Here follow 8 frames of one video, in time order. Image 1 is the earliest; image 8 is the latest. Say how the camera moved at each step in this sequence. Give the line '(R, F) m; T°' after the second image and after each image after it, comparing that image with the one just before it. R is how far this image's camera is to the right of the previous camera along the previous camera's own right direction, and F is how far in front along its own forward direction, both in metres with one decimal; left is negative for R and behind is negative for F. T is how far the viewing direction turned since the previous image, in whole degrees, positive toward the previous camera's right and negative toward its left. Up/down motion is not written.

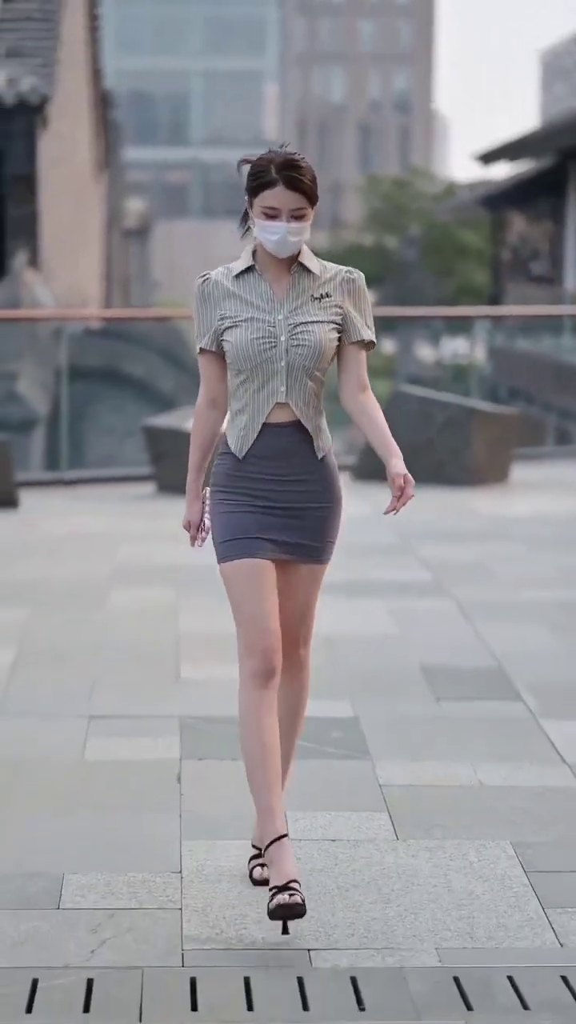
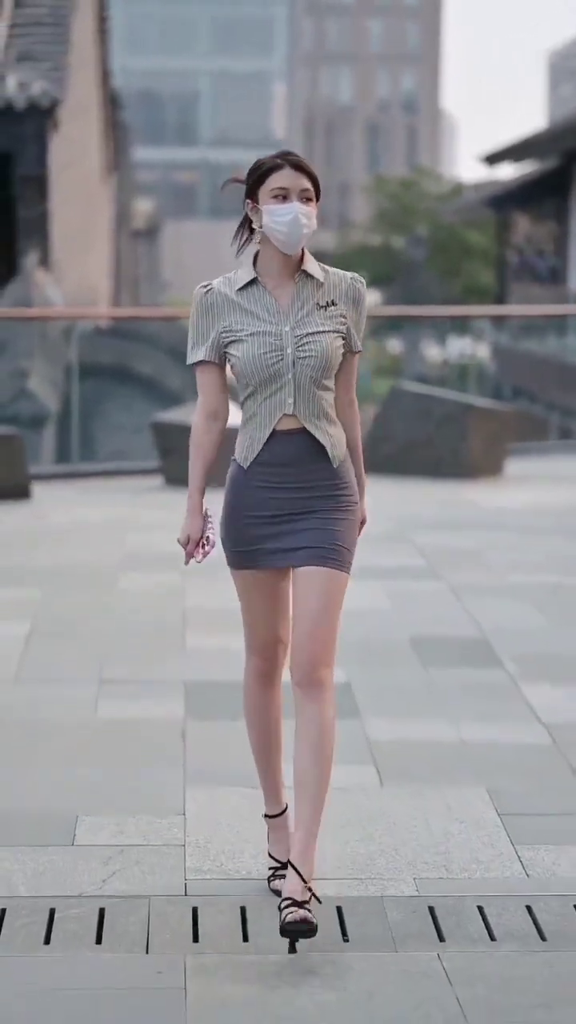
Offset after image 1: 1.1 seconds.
(0.0, -0.4) m; 0°
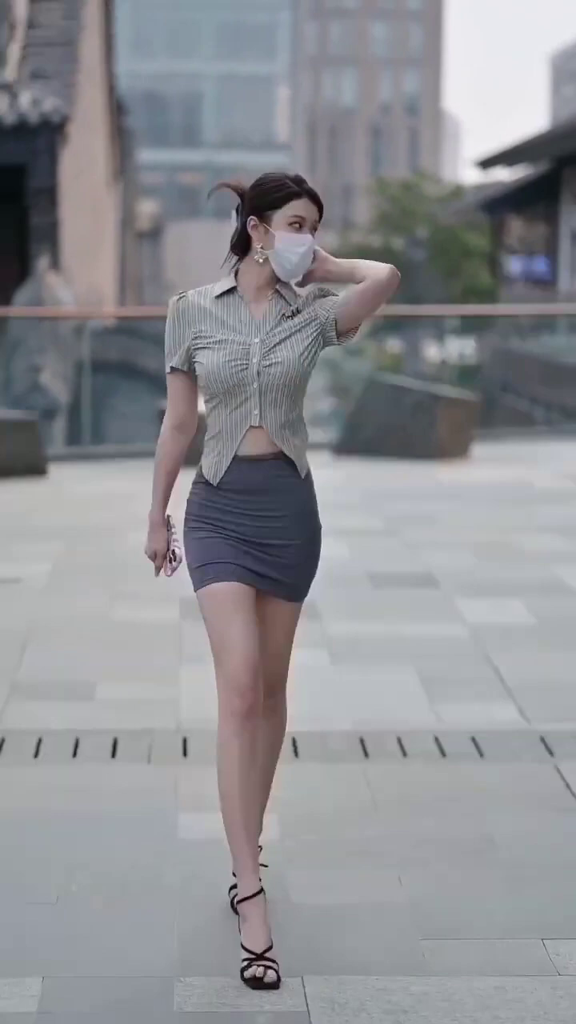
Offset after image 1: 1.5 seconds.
(-0.1, +0.2) m; 0°
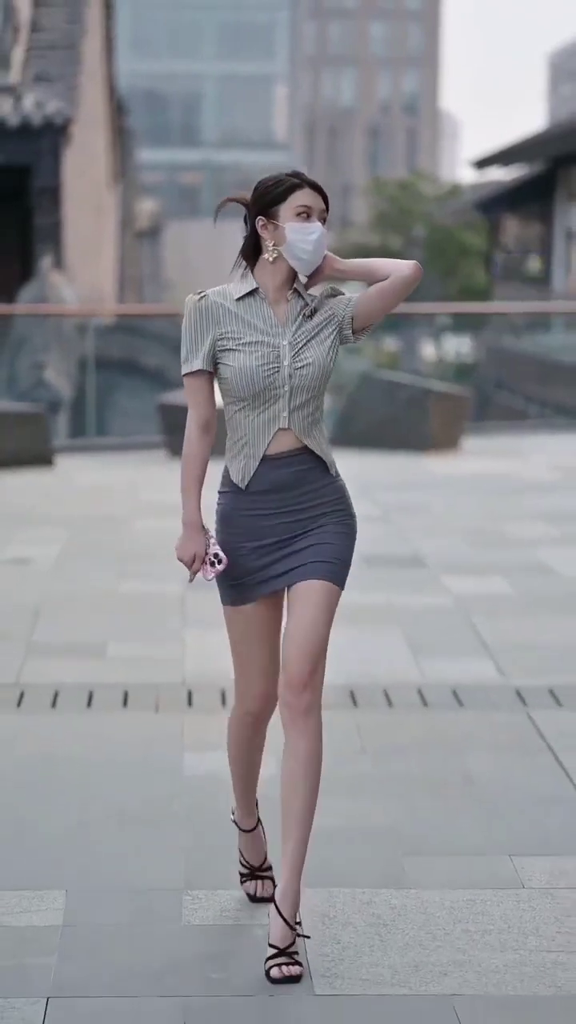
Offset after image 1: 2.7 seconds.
(0.0, -0.5) m; 0°
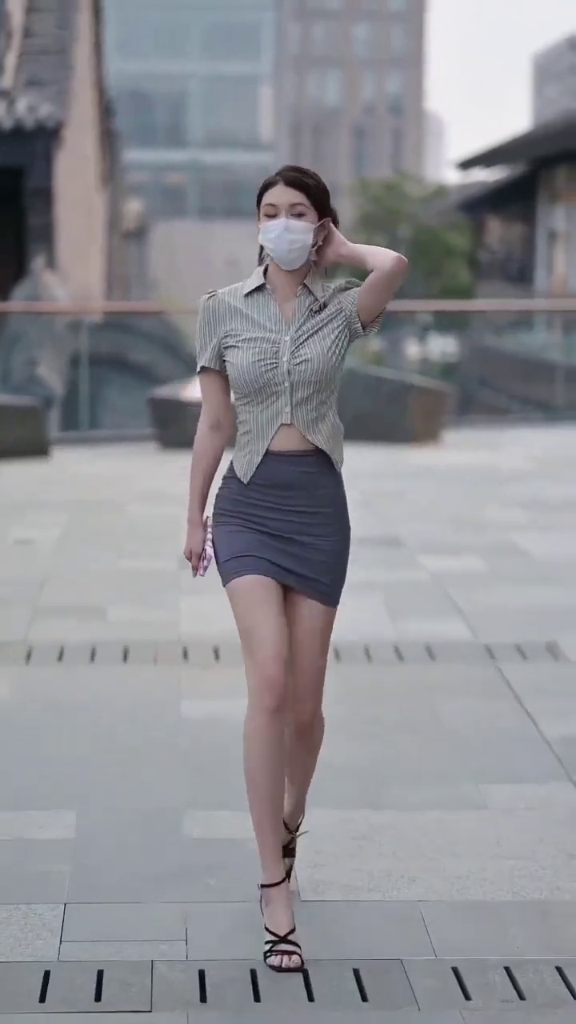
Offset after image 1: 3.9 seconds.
(0.0, -0.6) m; 0°
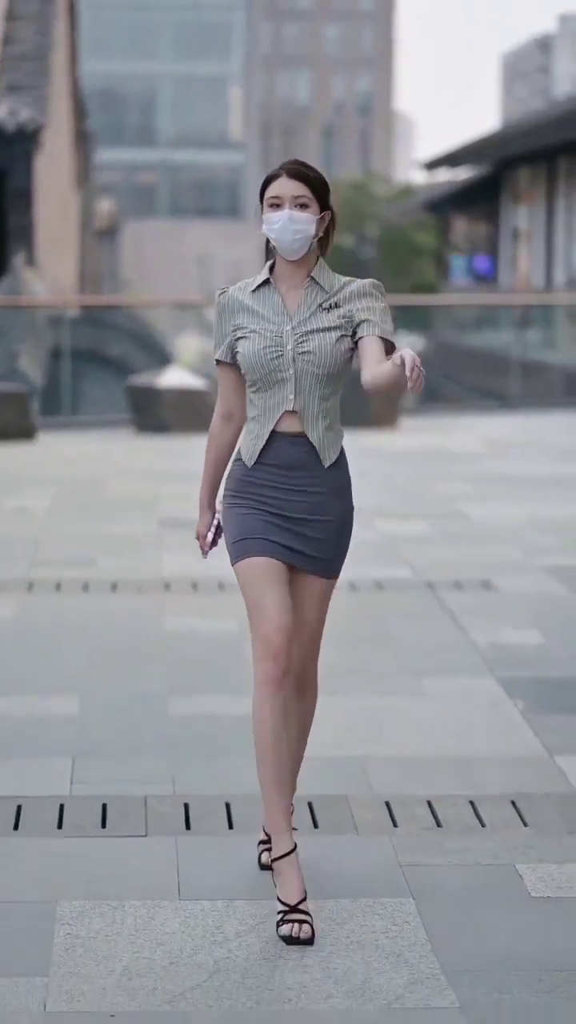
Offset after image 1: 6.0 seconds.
(0.0, -1.1) m; +1°
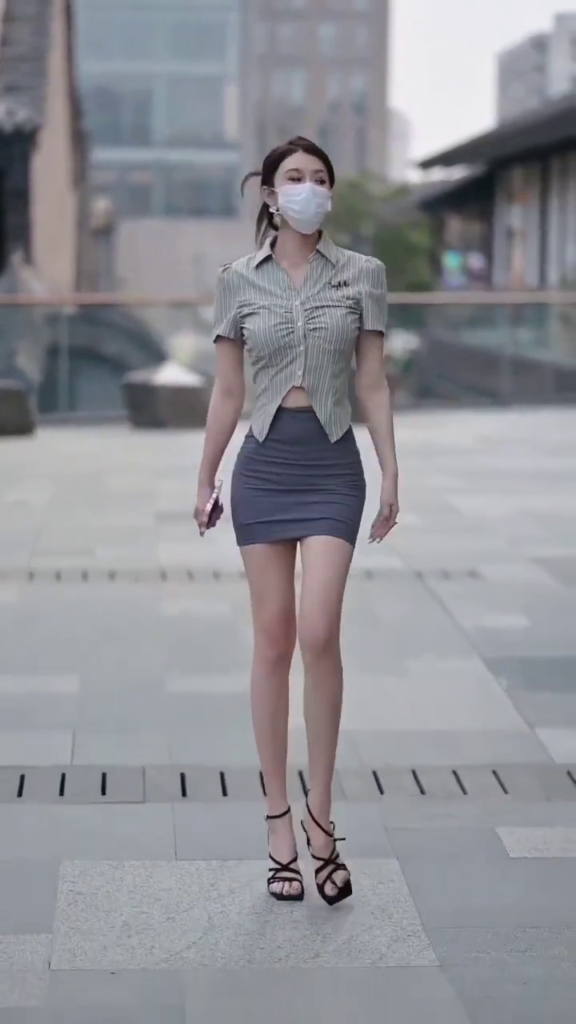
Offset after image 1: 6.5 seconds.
(0.0, -0.3) m; 0°
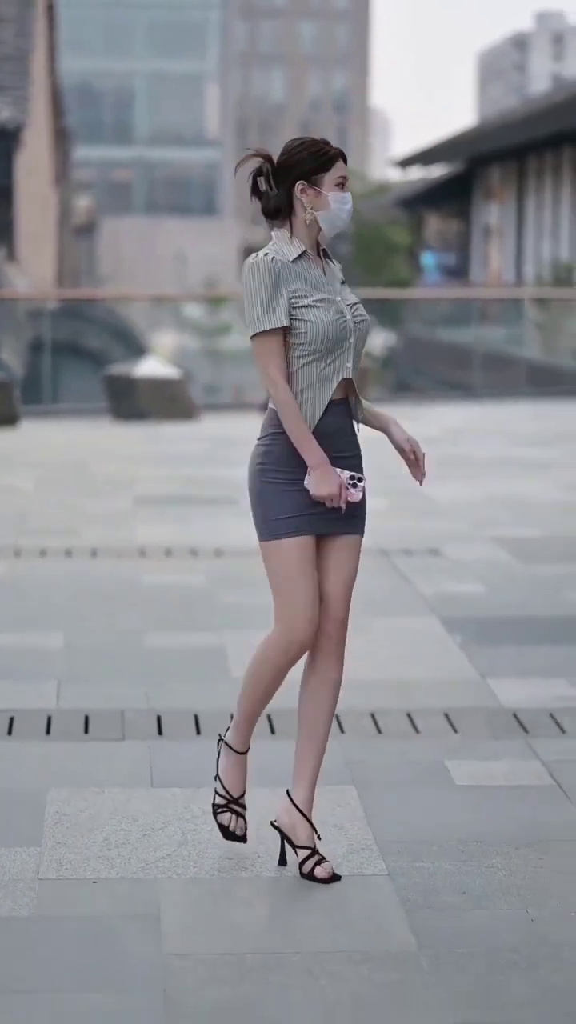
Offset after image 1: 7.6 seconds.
(0.0, -0.5) m; 0°
